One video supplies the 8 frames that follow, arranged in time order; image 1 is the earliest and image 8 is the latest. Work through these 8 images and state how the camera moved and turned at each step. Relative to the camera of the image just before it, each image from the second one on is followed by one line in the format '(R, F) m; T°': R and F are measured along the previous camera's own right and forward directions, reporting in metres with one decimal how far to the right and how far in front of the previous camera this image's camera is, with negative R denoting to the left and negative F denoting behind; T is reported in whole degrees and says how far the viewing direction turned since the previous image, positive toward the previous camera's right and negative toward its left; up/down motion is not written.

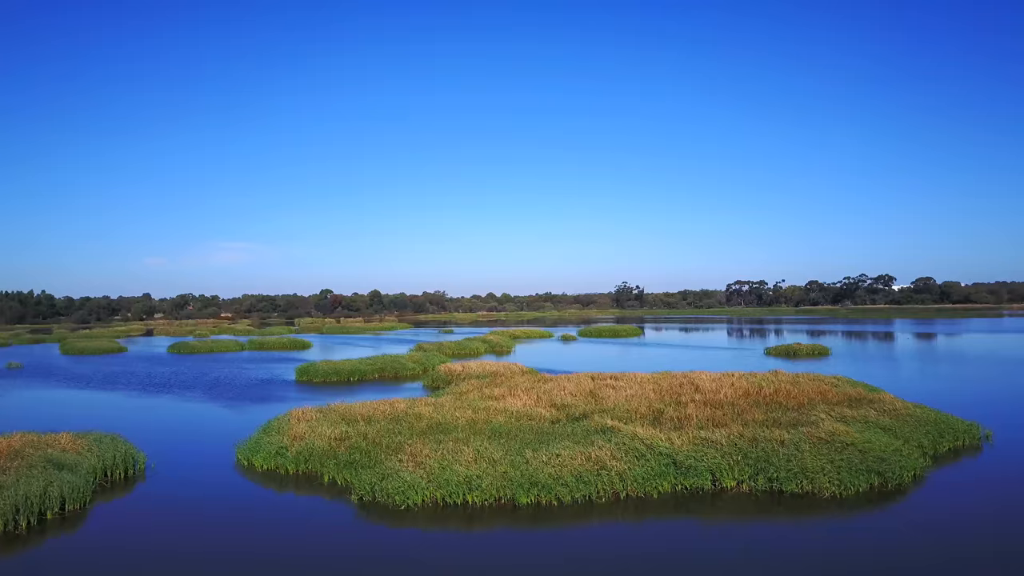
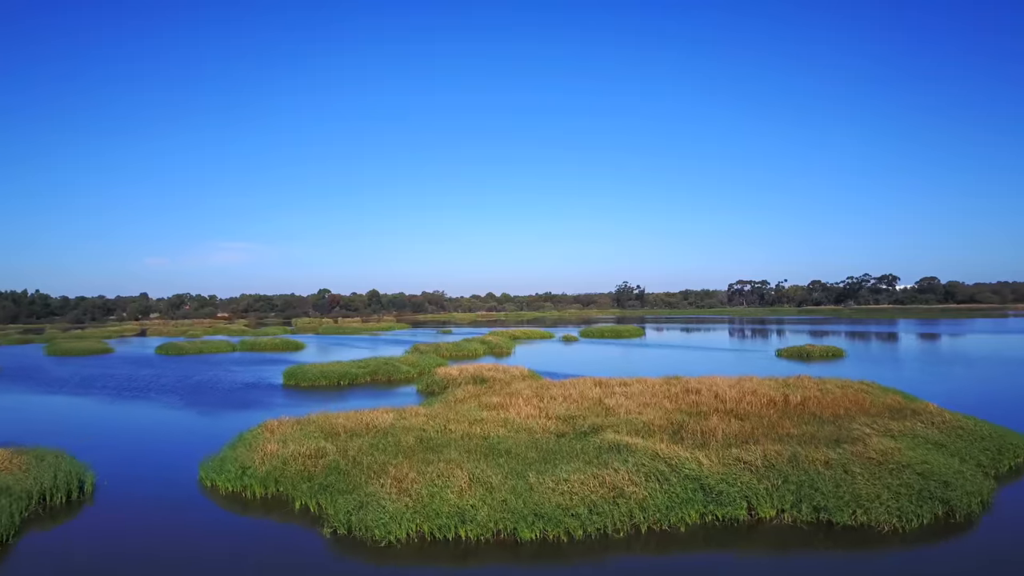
(0.0, +2.1) m; 0°
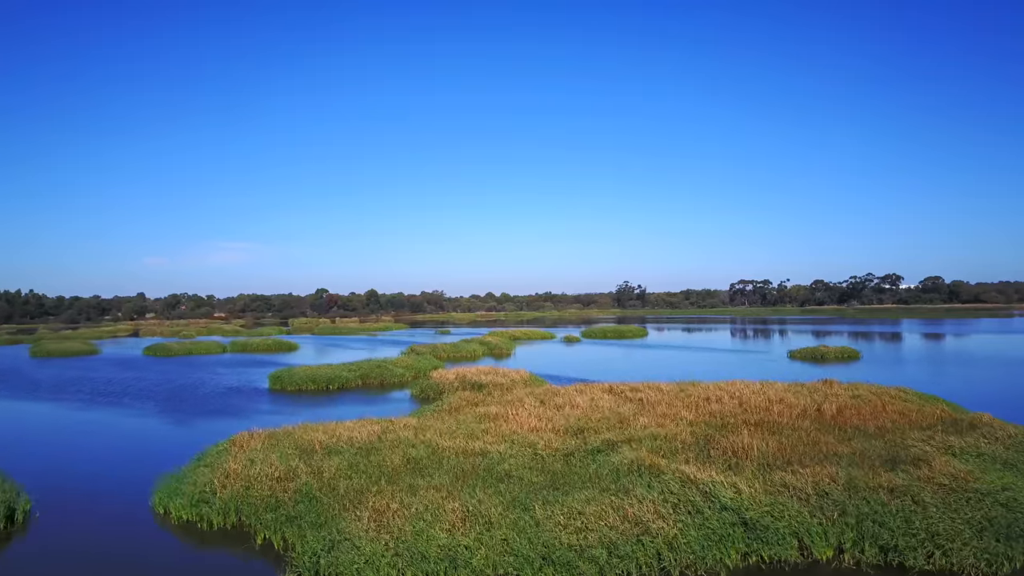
(0.0, +2.0) m; 0°
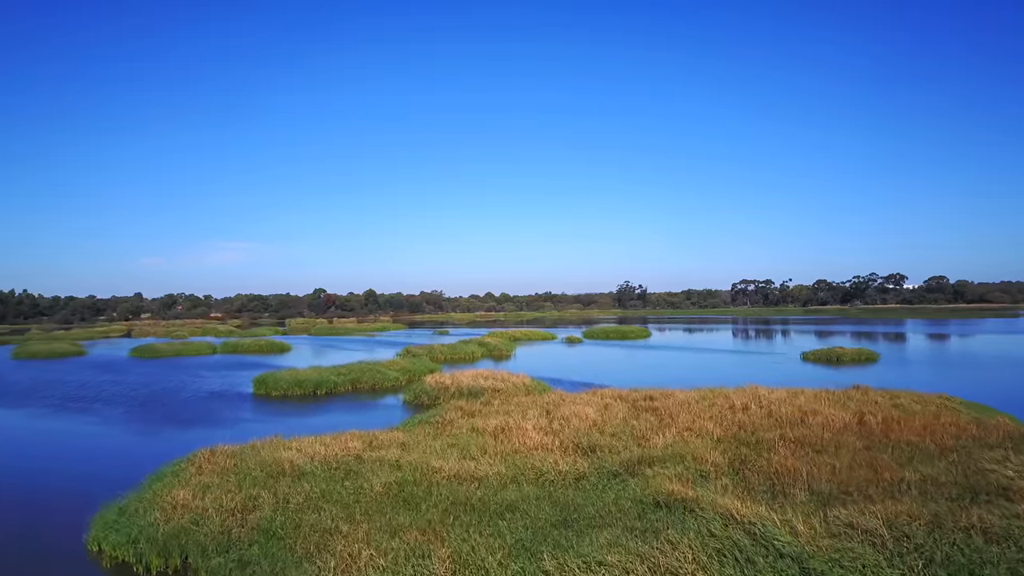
(0.0, +2.1) m; 0°
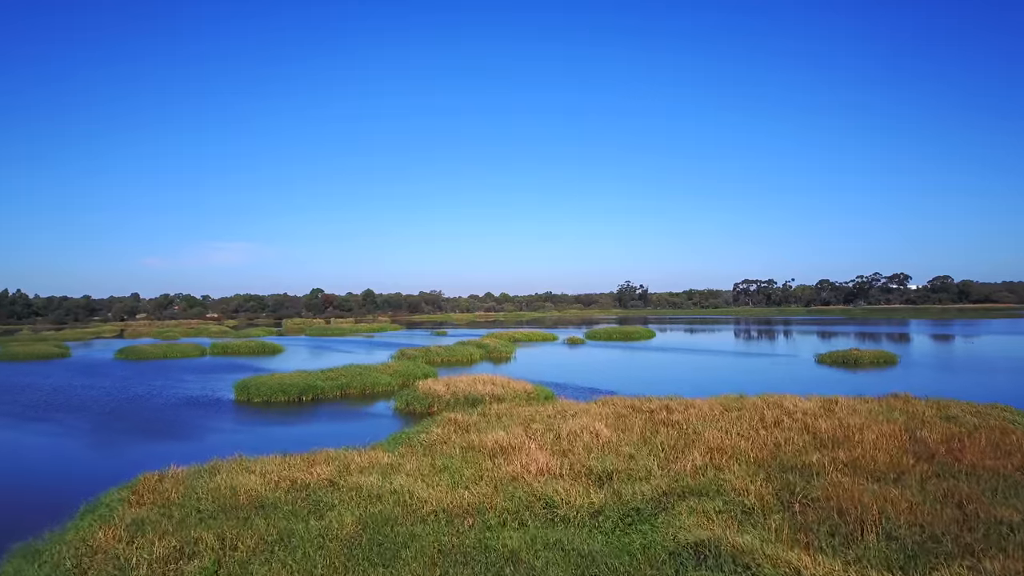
(0.0, +2.1) m; 0°
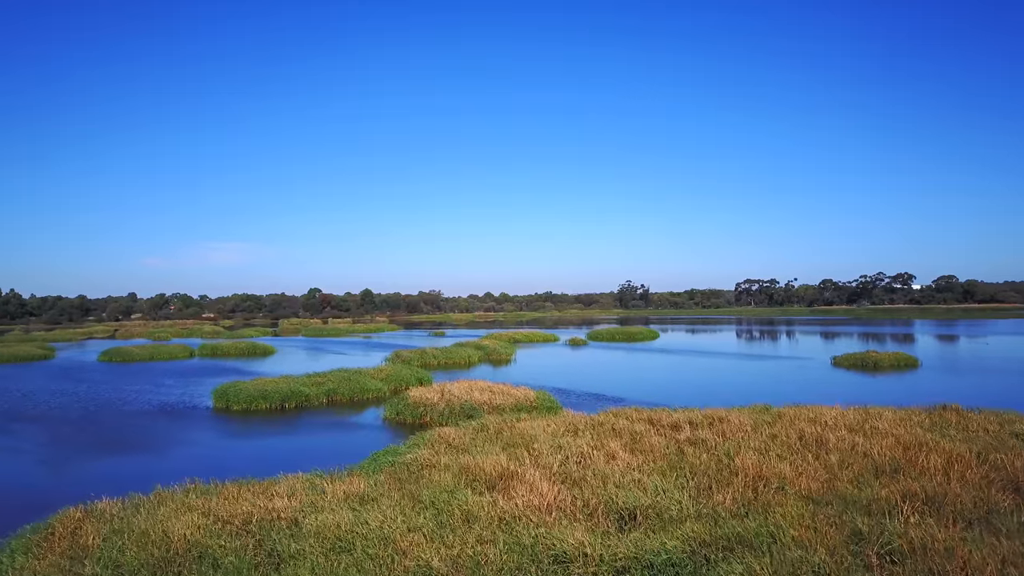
(0.0, +2.1) m; 0°
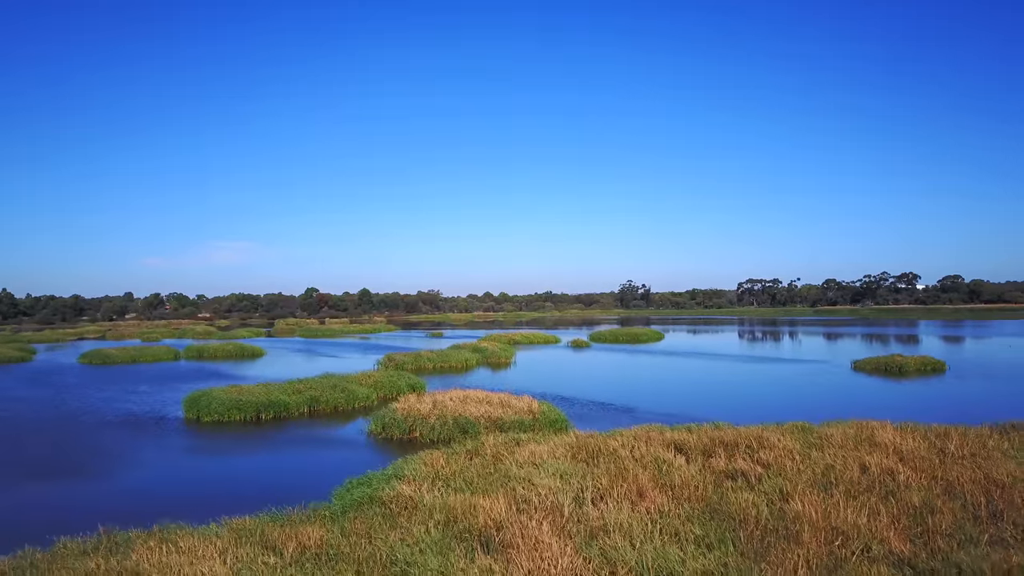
(0.0, +2.3) m; 0°
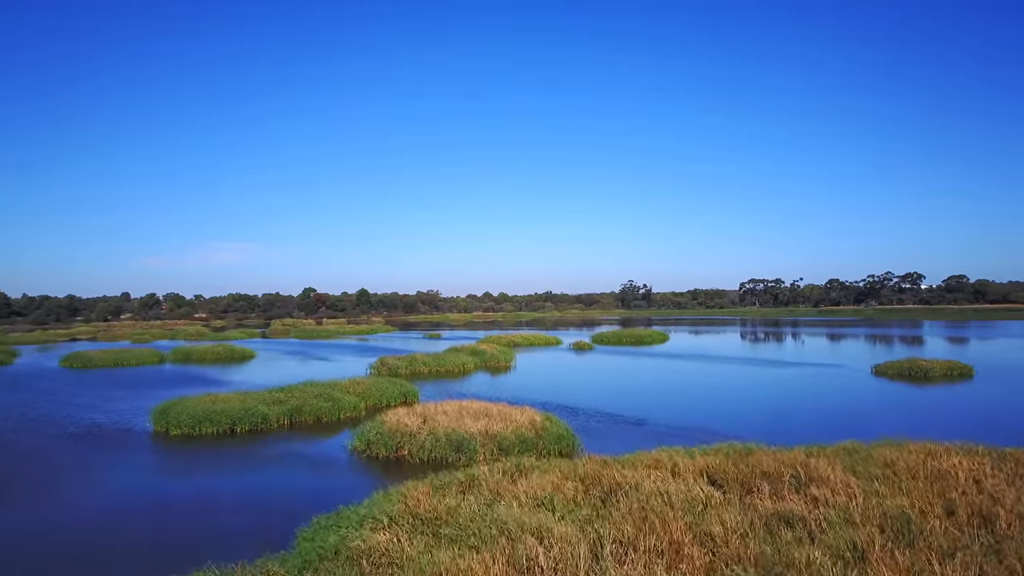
(0.0, +2.1) m; 0°
